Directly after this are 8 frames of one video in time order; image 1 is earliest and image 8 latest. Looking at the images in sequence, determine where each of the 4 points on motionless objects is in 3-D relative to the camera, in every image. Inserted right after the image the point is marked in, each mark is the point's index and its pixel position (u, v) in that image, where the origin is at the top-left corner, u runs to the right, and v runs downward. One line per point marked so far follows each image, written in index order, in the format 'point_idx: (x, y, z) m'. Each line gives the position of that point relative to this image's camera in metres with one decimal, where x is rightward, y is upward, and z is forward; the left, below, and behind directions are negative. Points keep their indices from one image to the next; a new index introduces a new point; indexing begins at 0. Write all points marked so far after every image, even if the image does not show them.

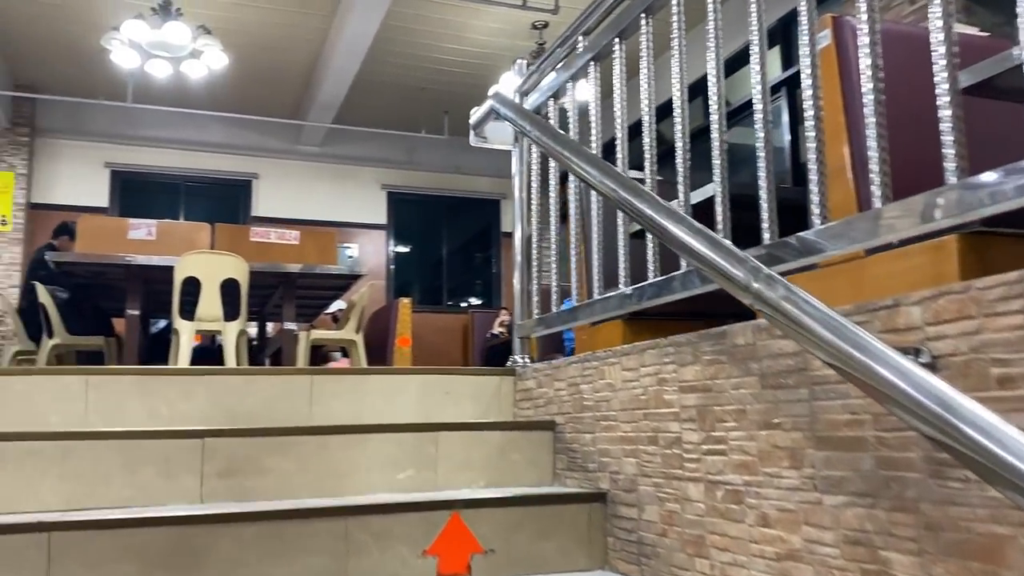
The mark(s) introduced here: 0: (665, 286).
0: (+0.3, 0.0, +1.7) m
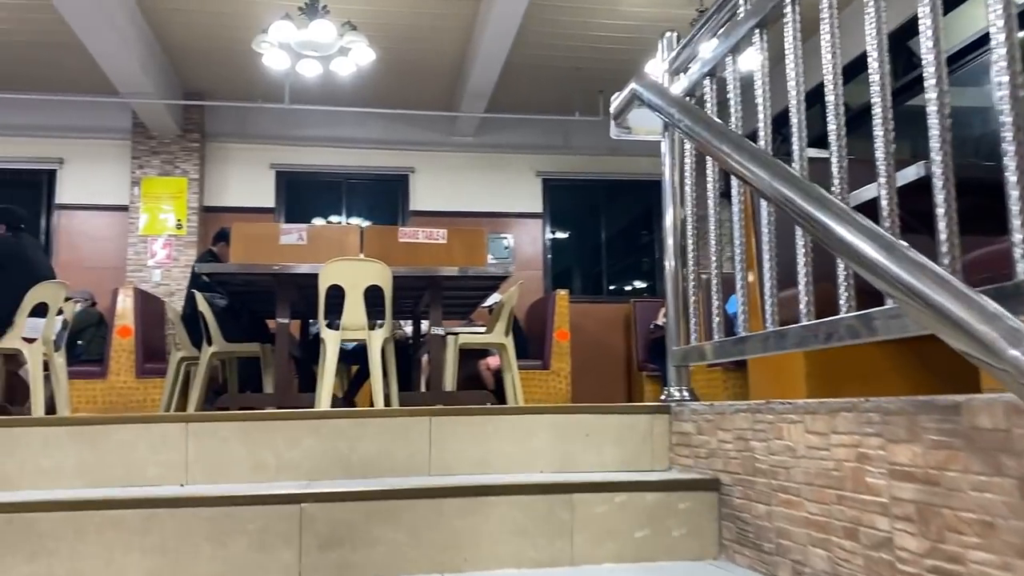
0: (+0.5, -0.1, +1.3) m
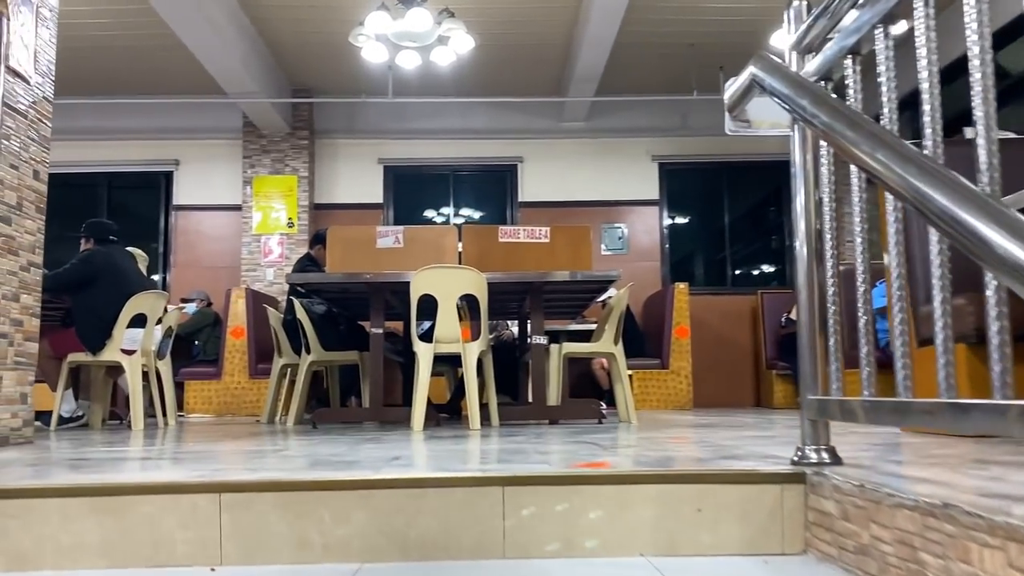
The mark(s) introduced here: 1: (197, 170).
0: (+0.6, -0.1, +0.9) m
1: (-2.9, +1.1, +7.9) m
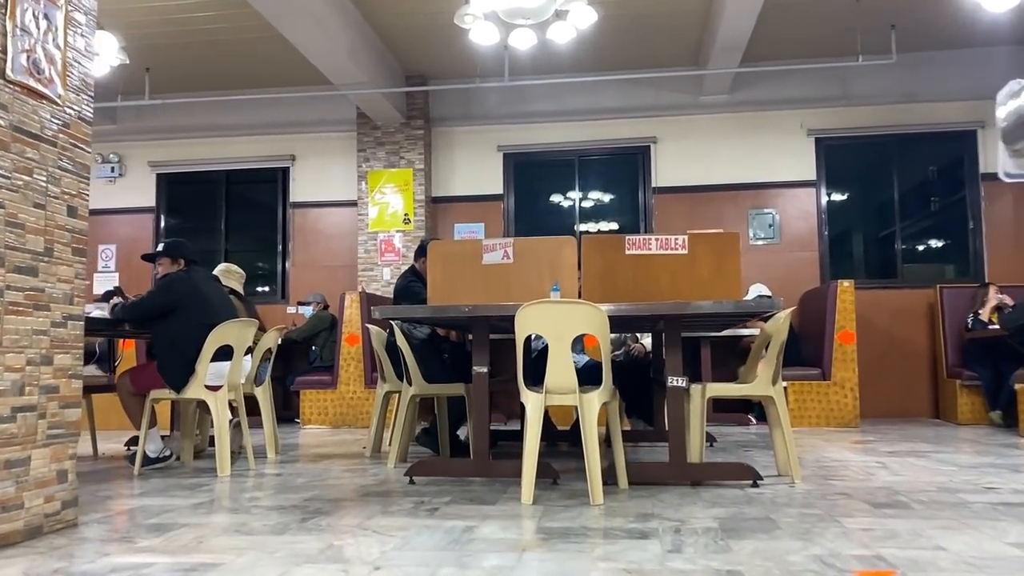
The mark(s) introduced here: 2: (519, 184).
0: (+0.6, -0.3, +0.1) m
1: (-1.7, +1.1, +7.6) m
2: (+0.1, +0.9, +7.4) m
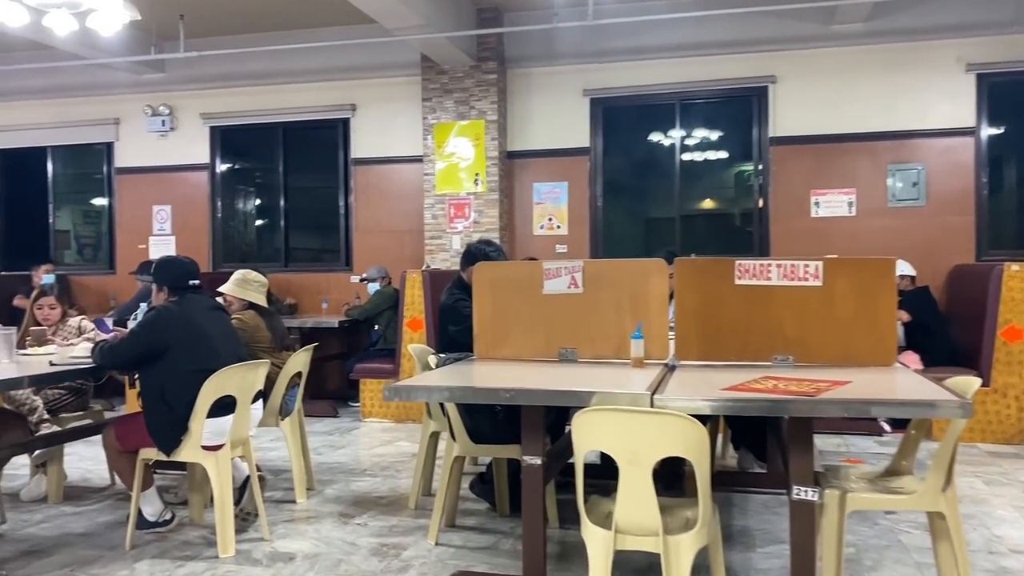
0: (+0.4, -0.9, -0.8) m
1: (-1.1, +1.3, +6.7) m
2: (+0.7, +1.1, +6.4) m
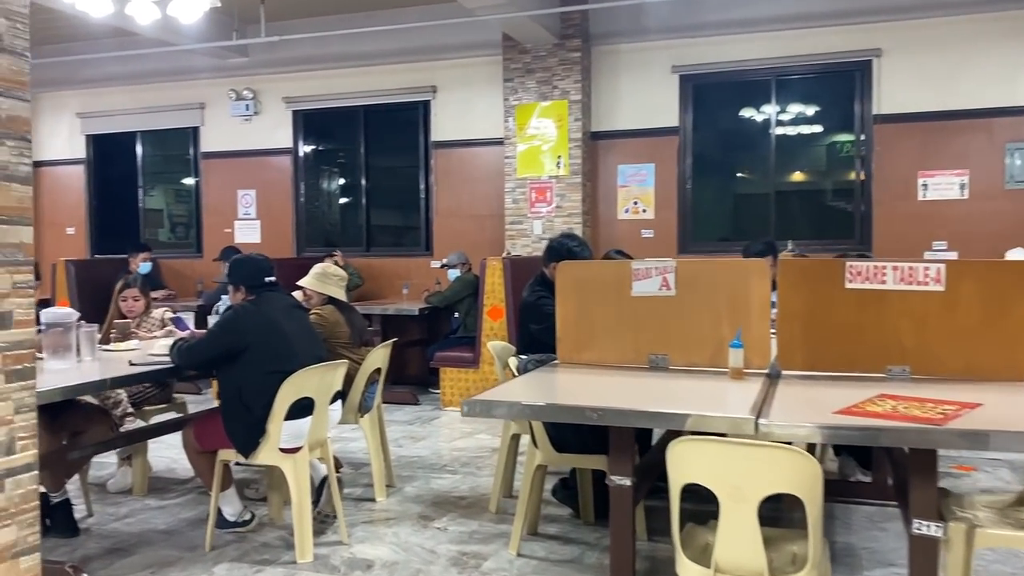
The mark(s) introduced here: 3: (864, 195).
0: (+0.3, -1.0, -0.9) m
1: (-0.4, +1.4, +6.6) m
2: (+1.3, +1.2, +6.1) m
3: (+2.3, +0.6, +5.7) m
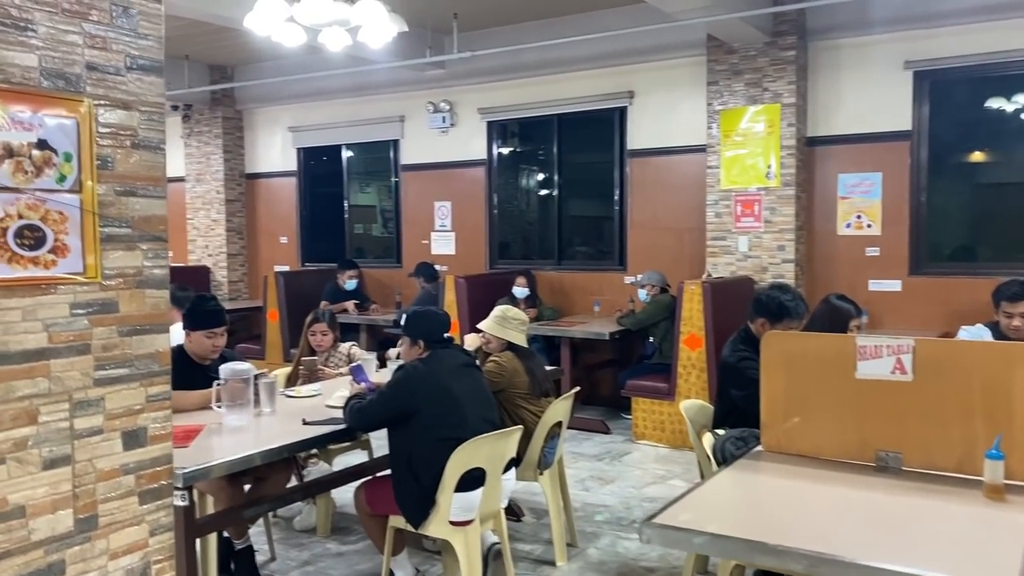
0: (0.0, -1.3, -1.3) m
1: (+1.0, +1.3, +6.2) m
2: (+2.6, +1.1, +5.3) m
3: (+3.4, +0.4, +4.7) m
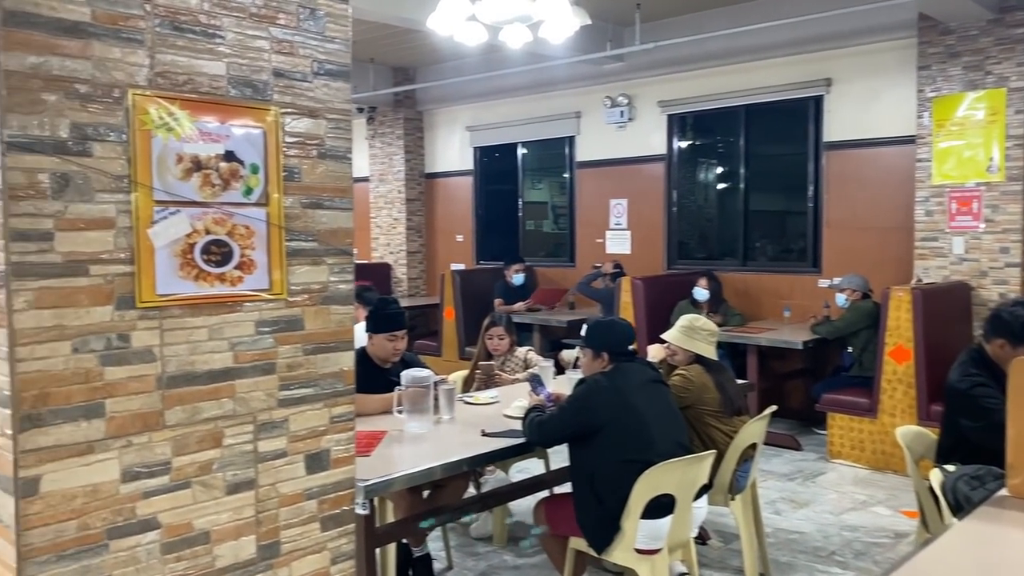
0: (-0.3, -1.3, -1.4) m
1: (+2.2, +1.3, +5.7) m
2: (+3.6, +1.0, +4.5) m
3: (+4.3, +0.4, +3.8) m
